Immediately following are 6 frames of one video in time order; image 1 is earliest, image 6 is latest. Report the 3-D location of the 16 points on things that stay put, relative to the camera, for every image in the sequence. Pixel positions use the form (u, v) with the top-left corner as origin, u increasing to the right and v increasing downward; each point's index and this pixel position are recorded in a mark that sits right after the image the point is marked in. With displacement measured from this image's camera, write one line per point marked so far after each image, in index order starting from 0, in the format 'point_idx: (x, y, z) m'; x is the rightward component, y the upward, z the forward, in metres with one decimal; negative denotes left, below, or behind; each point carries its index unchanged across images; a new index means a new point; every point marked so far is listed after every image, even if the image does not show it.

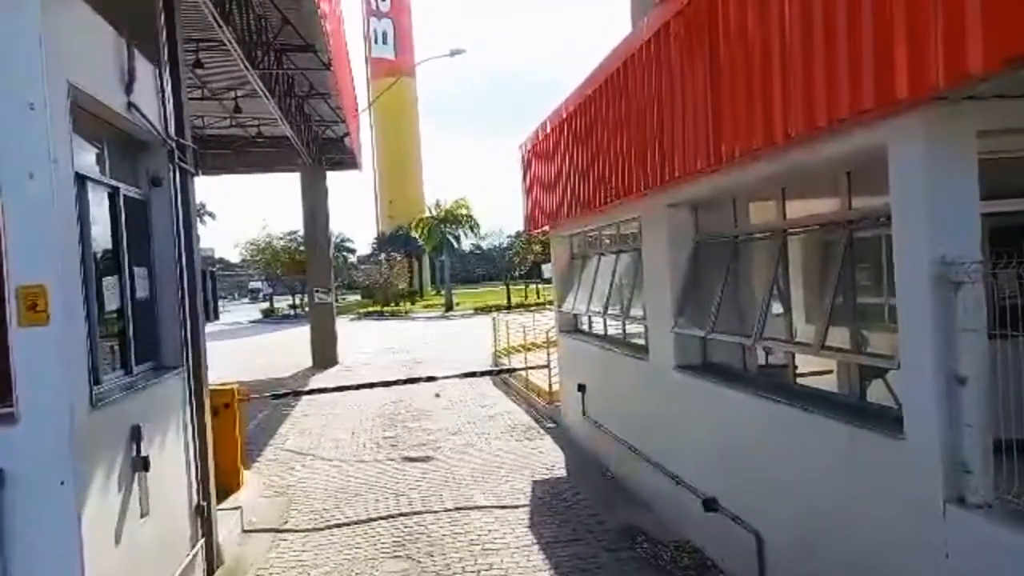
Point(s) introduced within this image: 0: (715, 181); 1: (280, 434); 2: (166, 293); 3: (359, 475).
0: (+1.8, +0.9, +6.1) m
1: (-4.2, -2.7, +12.8) m
2: (-3.2, 0.0, +6.5) m
3: (-2.2, -2.7, +10.2) m
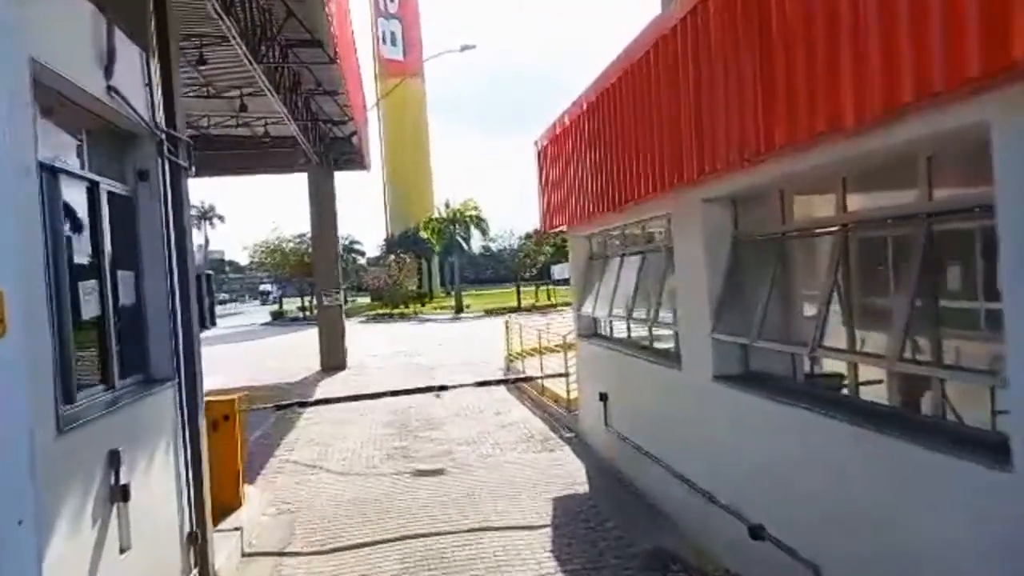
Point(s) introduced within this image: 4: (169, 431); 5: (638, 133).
0: (+2.0, +0.9, +5.5) m
1: (-4.0, -2.7, +12.3) m
2: (-3.0, -0.1, +5.9) m
3: (-2.0, -2.7, +9.6) m
4: (-2.8, -1.2, +5.8) m
5: (+1.3, +1.7, +7.6) m
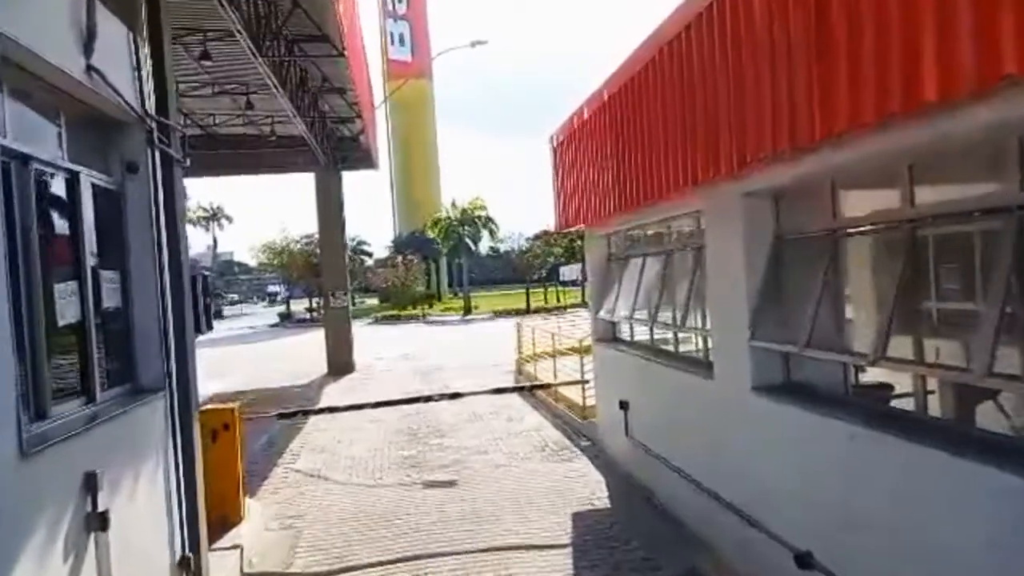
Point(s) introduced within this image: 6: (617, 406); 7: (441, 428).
0: (+2.1, +0.9, +5.0) m
1: (-3.7, -2.8, +11.8) m
2: (-2.8, -0.1, +5.4) m
3: (-1.8, -2.8, +9.1) m
4: (-2.7, -1.2, +5.3) m
5: (+1.5, +1.6, +7.1) m
6: (+1.5, -1.7, +10.3) m
7: (-1.3, -2.6, +13.1) m
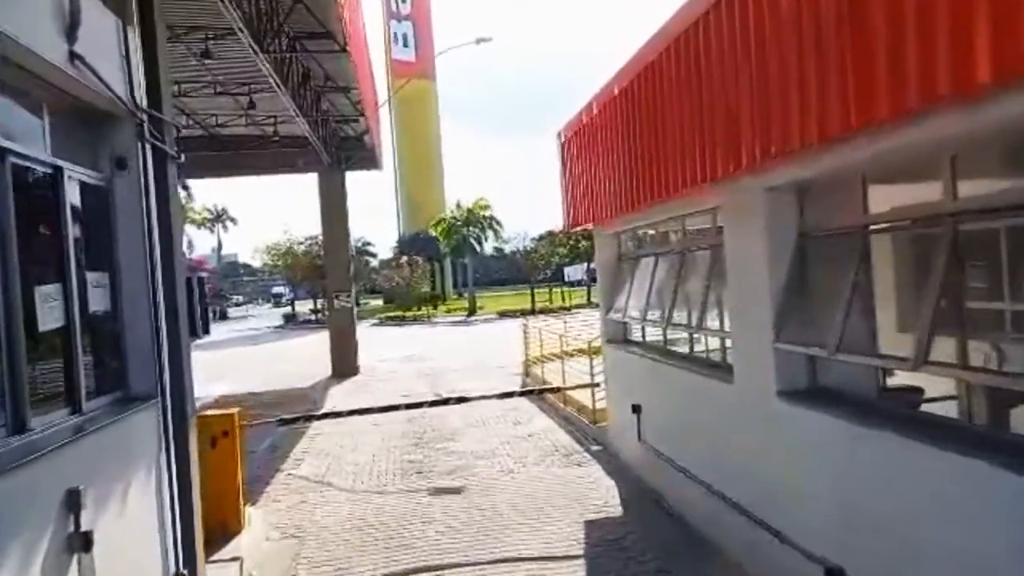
0: (+2.2, +0.9, +4.7) m
1: (-3.6, -2.8, +11.5) m
2: (-2.7, -0.1, +5.1) m
3: (-1.7, -2.8, +8.8) m
4: (-2.6, -1.2, +5.0) m
5: (+1.6, +1.6, +6.8) m
6: (+1.7, -1.7, +10.0) m
7: (-1.2, -2.6, +12.8) m
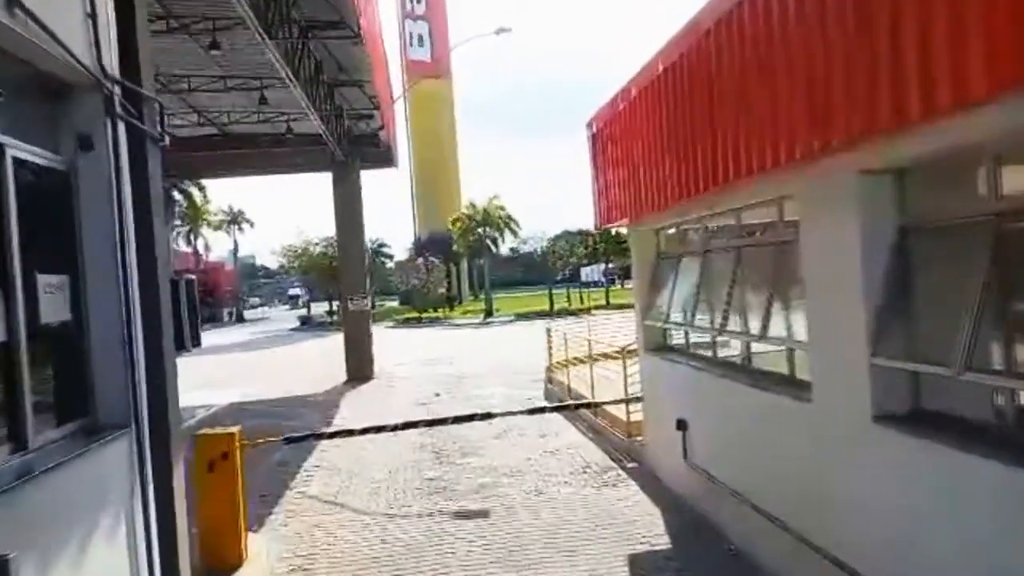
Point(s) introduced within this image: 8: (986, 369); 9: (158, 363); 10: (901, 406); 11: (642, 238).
0: (+2.5, +0.9, +3.7) m
1: (-3.2, -2.8, +10.7) m
2: (-2.5, -0.2, +4.3) m
3: (-1.3, -2.8, +7.9) m
4: (-2.3, -1.2, +4.2) m
5: (+1.9, +1.6, +5.8) m
6: (+2.0, -1.8, +9.1) m
7: (-0.7, -2.6, +11.9) m
8: (+2.7, -0.5, +4.1) m
9: (-2.5, -0.5, +5.0) m
10: (+2.7, -0.8, +4.8) m
11: (+1.8, +0.7, +9.9) m
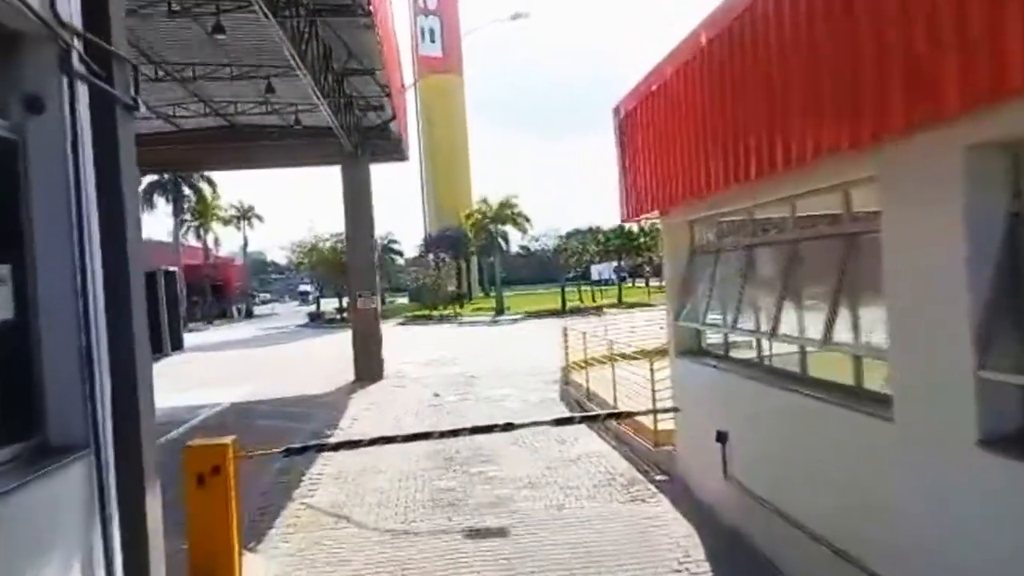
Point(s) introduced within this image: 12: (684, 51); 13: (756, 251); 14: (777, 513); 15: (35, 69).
0: (+2.6, +0.9, +2.9) m
1: (-2.9, -2.8, +10.0) m
2: (-2.3, -0.1, +3.6) m
3: (-1.1, -2.8, +7.2) m
4: (-2.1, -1.2, +3.5) m
5: (+2.1, +1.6, +5.1) m
6: (+2.3, -1.7, +8.3) m
7: (-0.5, -2.6, +11.2) m
8: (+2.9, -0.5, +3.3) m
9: (-2.3, -0.5, +4.3) m
10: (+2.8, -0.8, +4.0) m
11: (+2.1, +0.7, +9.1) m
12: (+1.8, +2.5, +7.4) m
13: (+2.5, +0.4, +7.2) m
14: (+2.5, -2.1, +6.3) m
15: (-2.3, +1.1, +3.6) m
